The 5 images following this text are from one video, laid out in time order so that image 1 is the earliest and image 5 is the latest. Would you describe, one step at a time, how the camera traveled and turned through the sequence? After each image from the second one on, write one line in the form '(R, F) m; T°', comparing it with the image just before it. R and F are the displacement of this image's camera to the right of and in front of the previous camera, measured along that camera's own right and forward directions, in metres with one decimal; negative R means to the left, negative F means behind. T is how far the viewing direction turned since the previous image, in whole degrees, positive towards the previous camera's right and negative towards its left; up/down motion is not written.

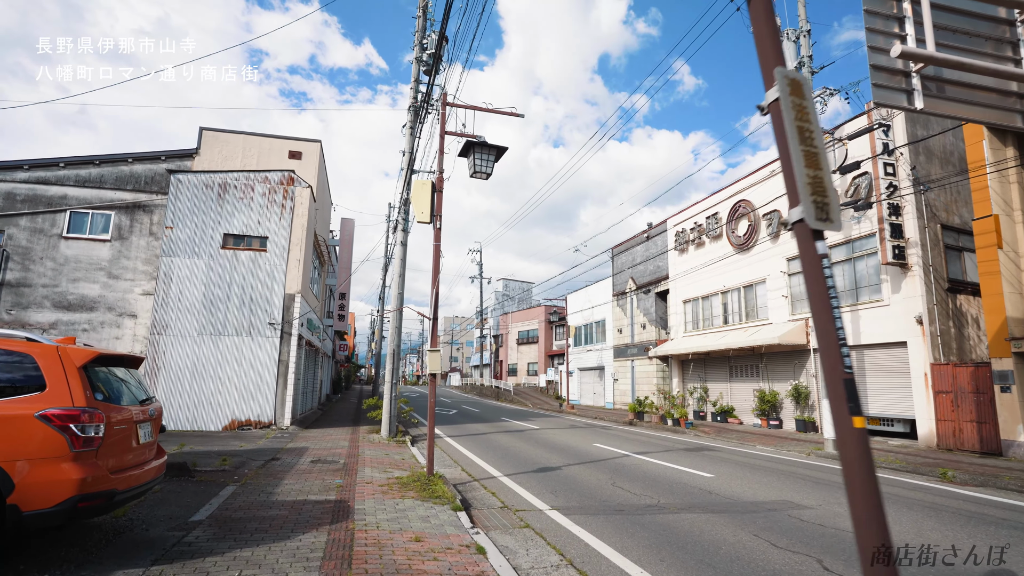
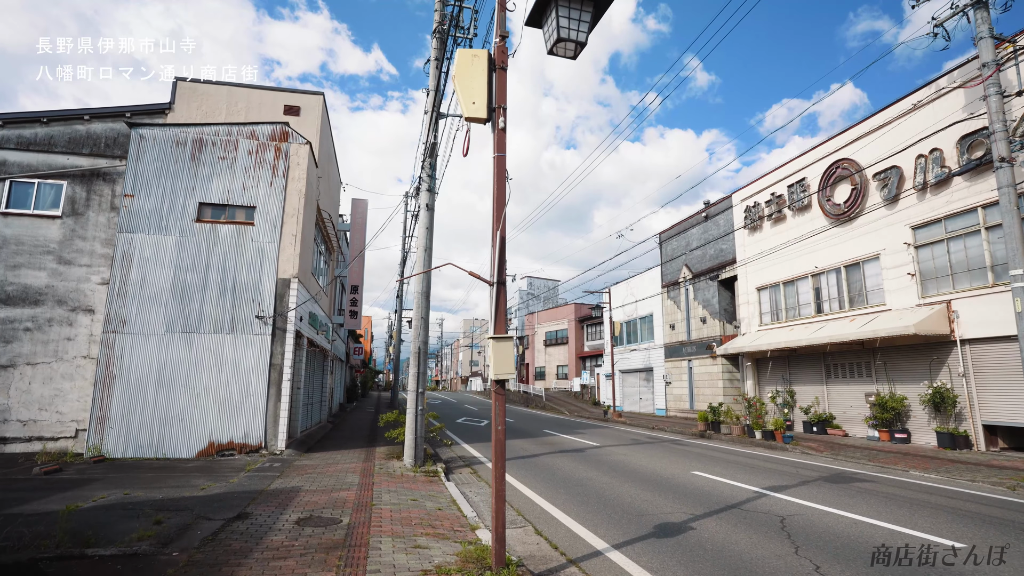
(-0.9, +3.5) m; -2°
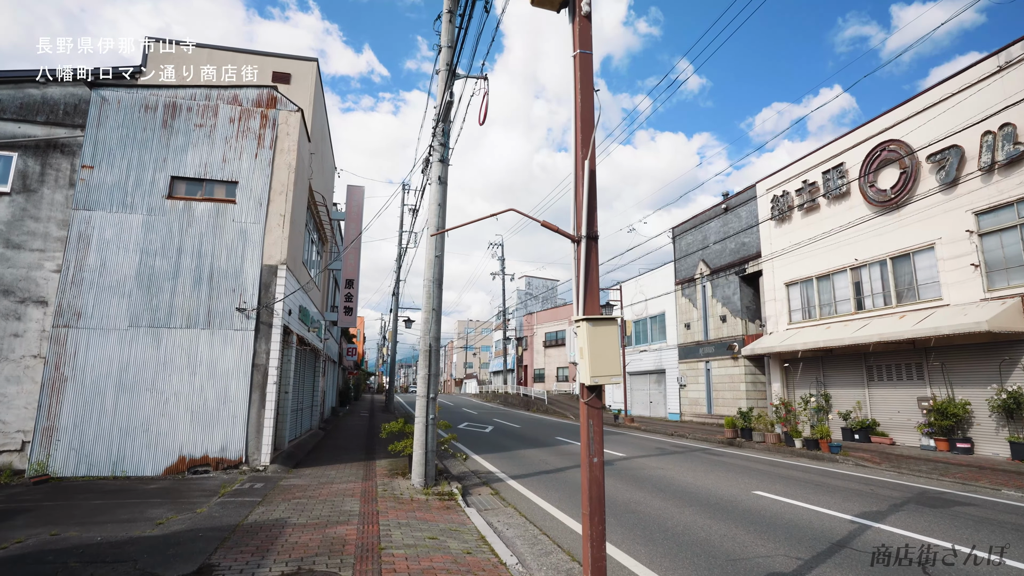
(-0.6, +1.6) m; +1°
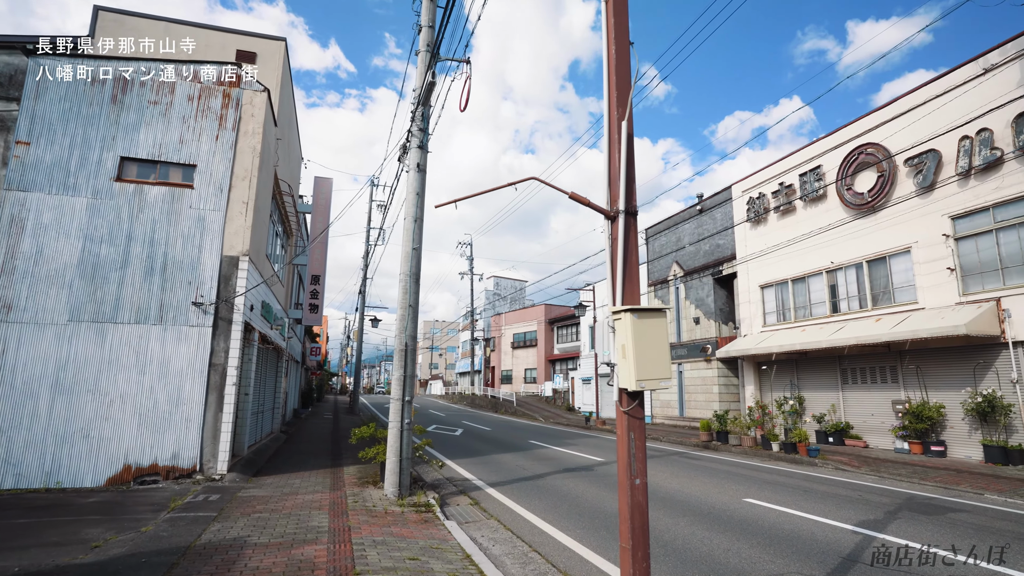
(-0.2, +0.5) m; +3°
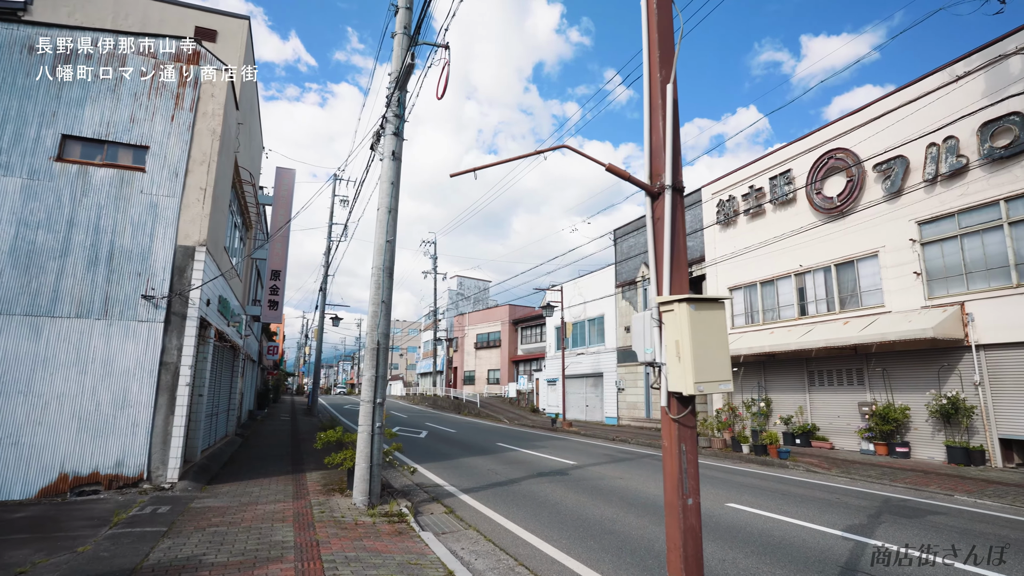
(-0.3, +0.4) m; +4°
